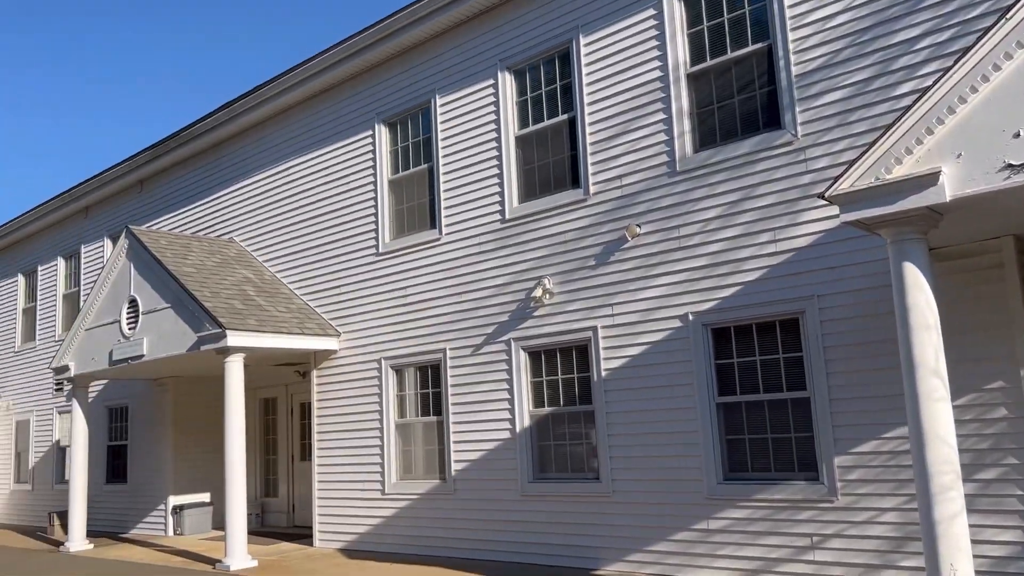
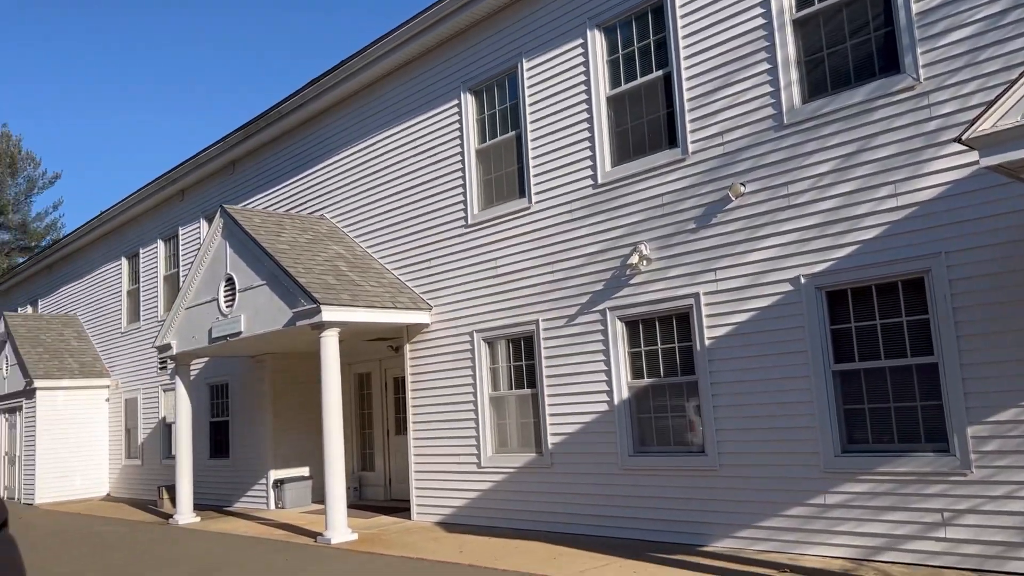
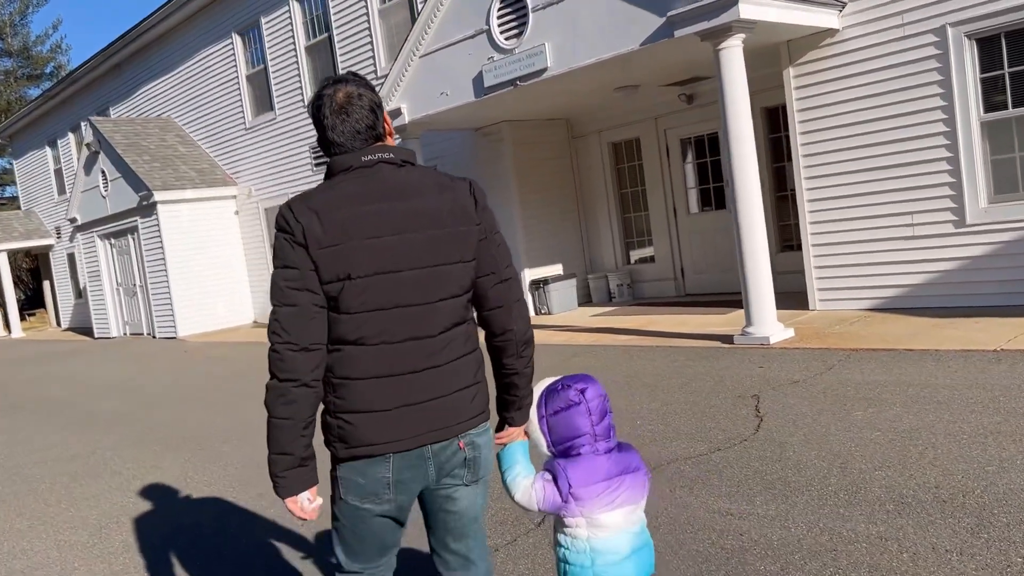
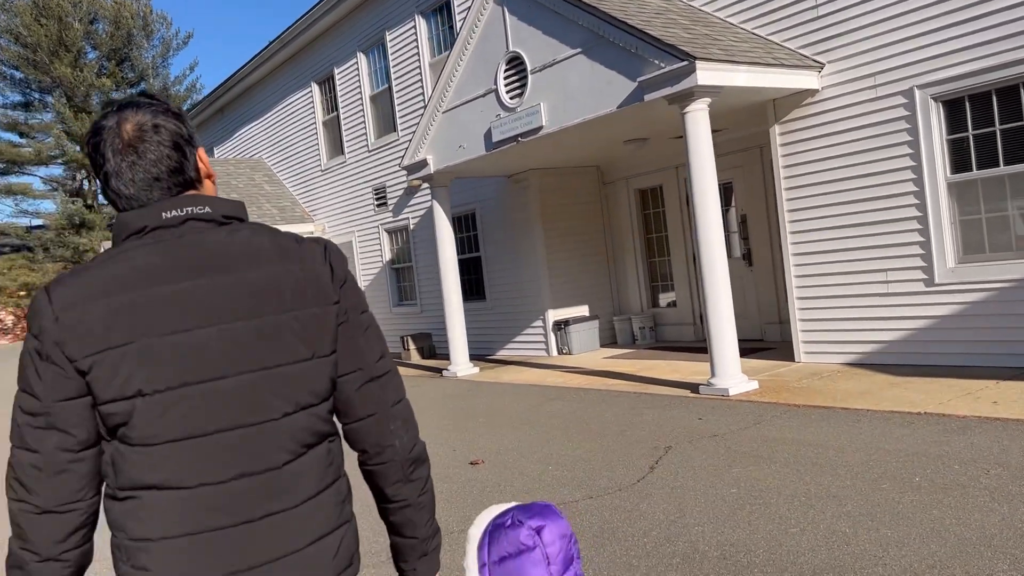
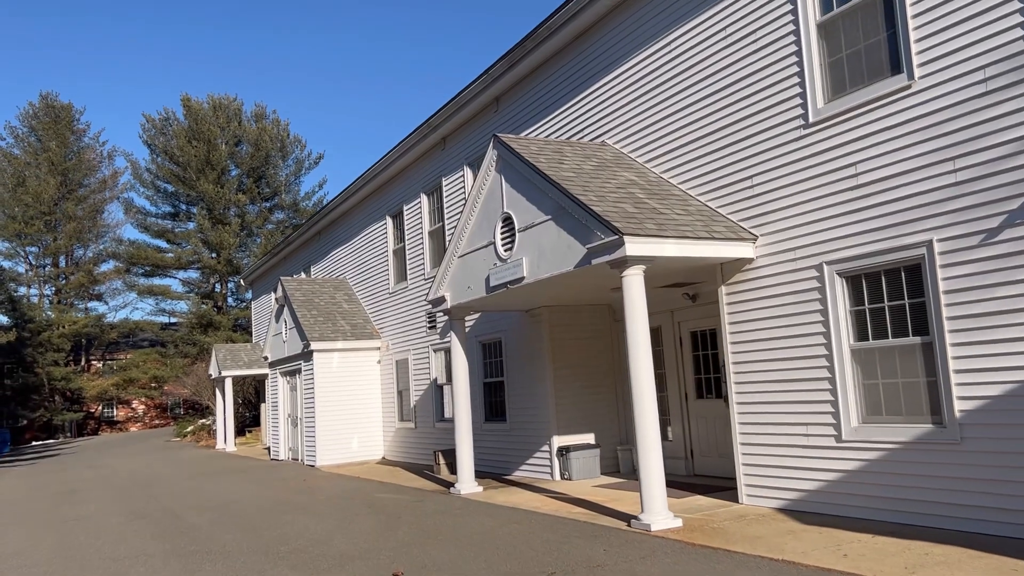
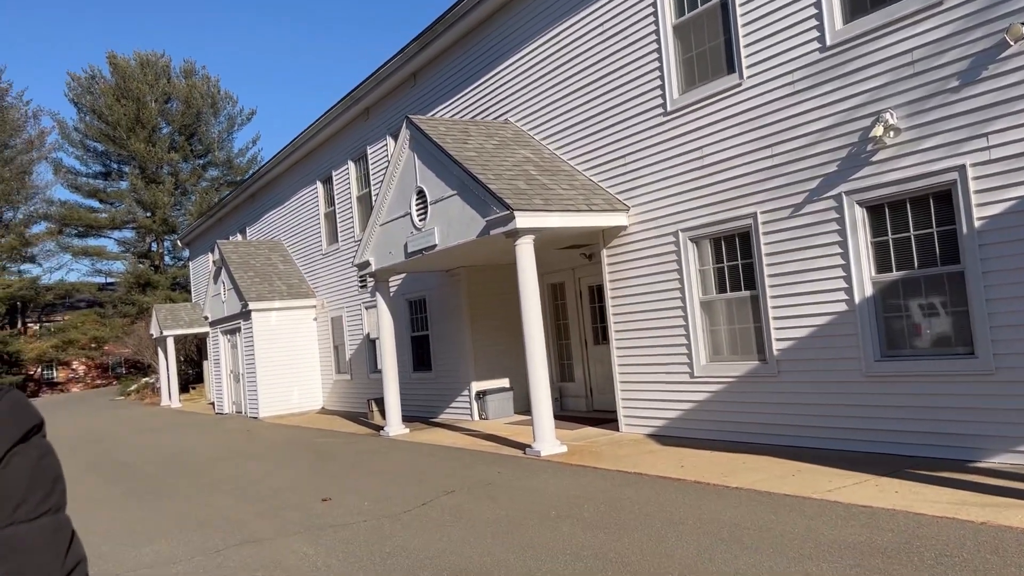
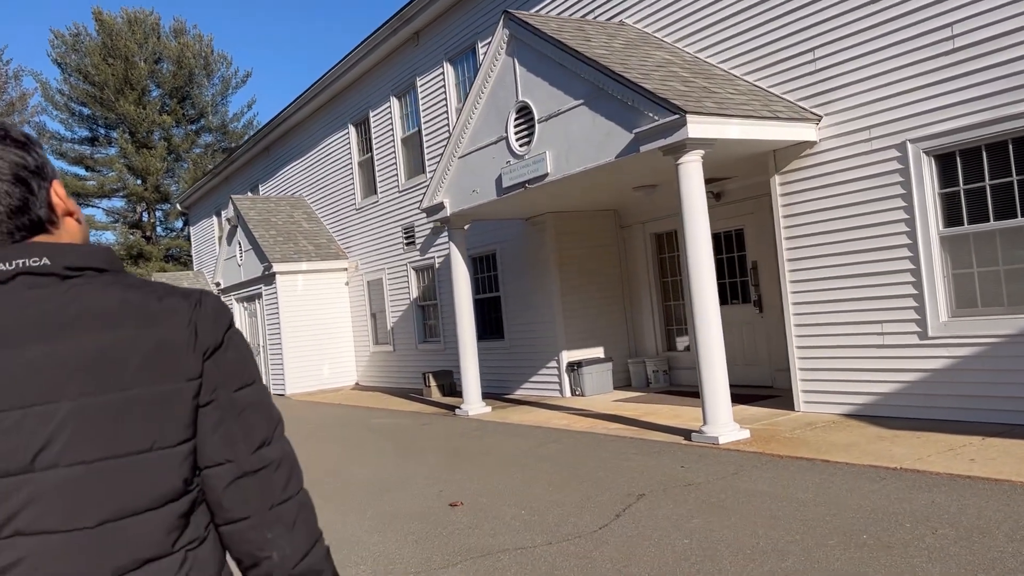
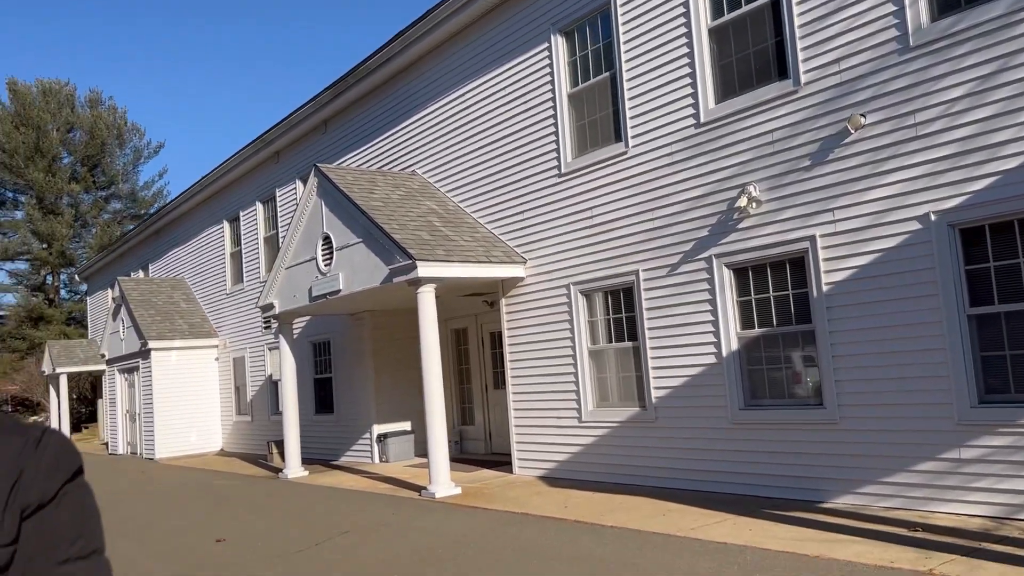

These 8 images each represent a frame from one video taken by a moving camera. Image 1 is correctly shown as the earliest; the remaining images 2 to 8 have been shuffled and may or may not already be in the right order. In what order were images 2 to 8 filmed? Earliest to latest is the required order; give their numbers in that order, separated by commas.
2, 8, 6, 5, 7, 4, 3
